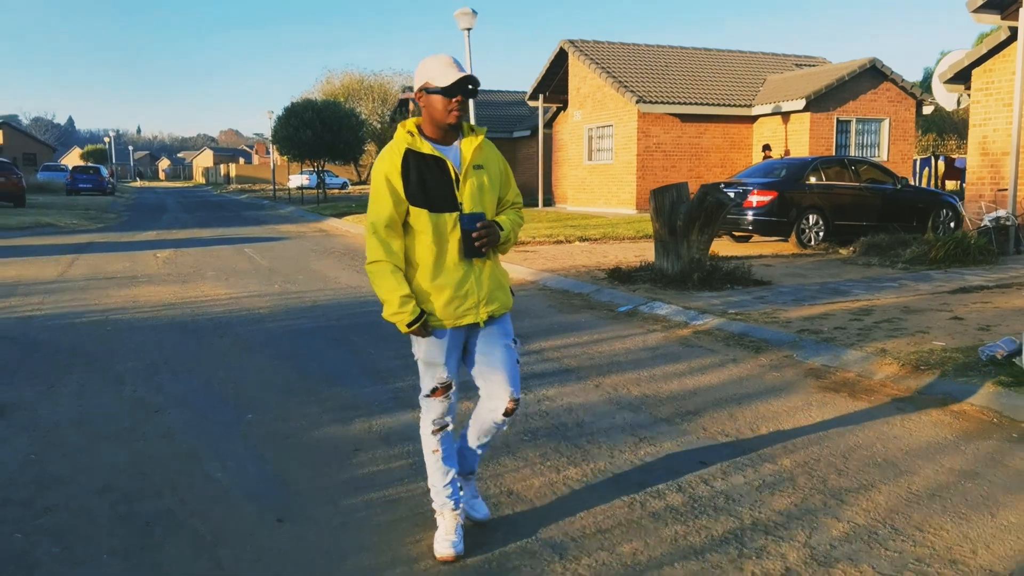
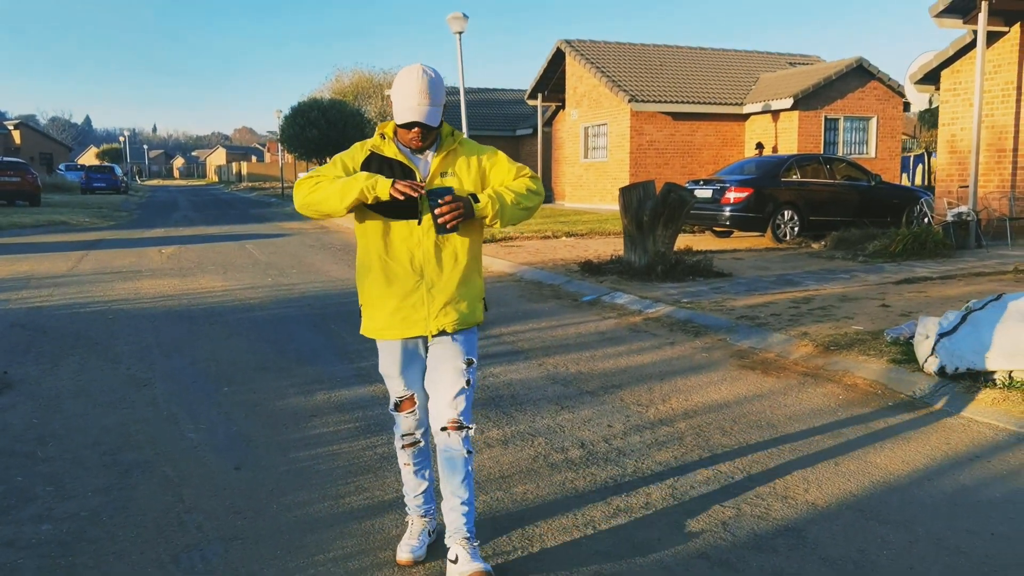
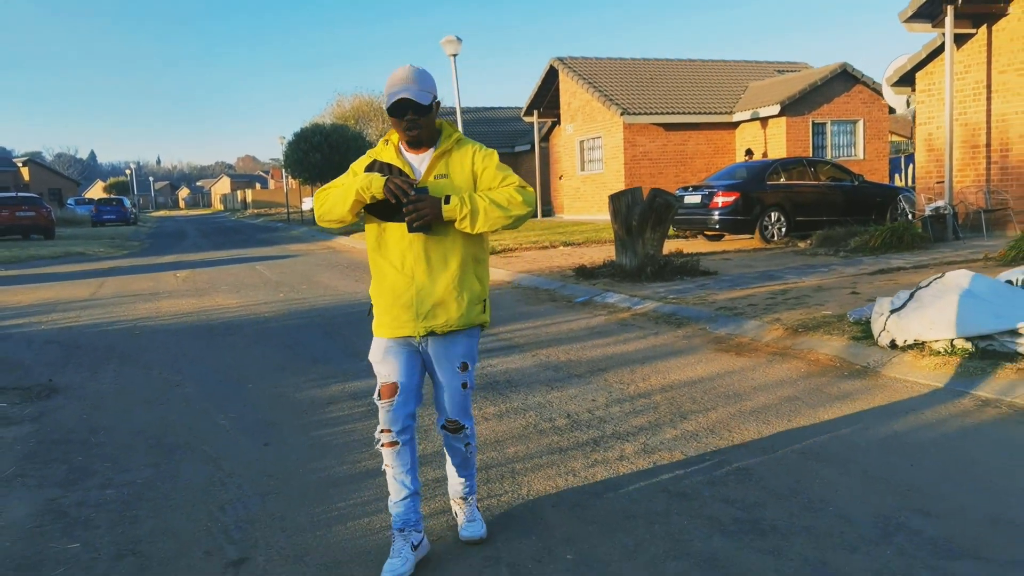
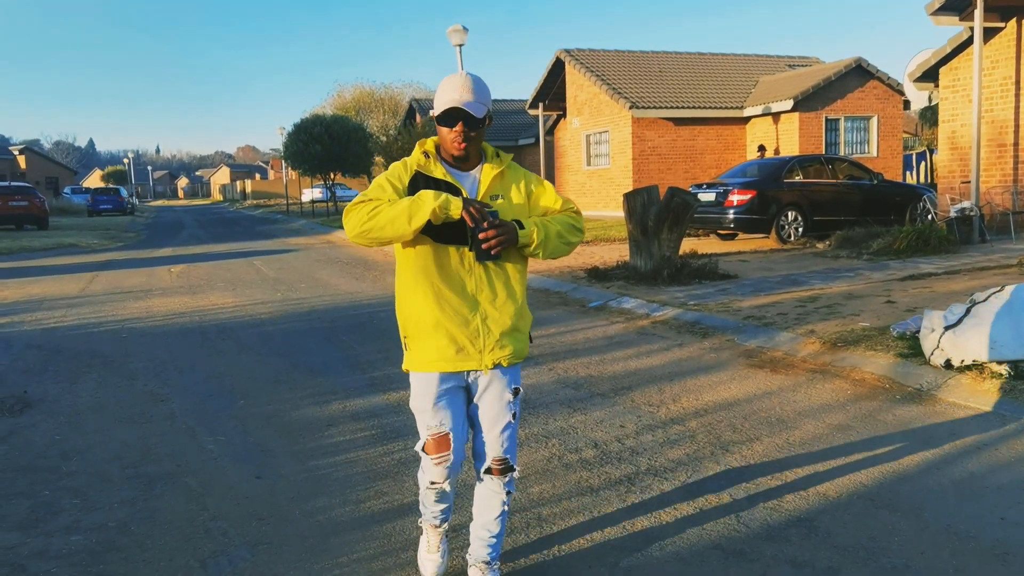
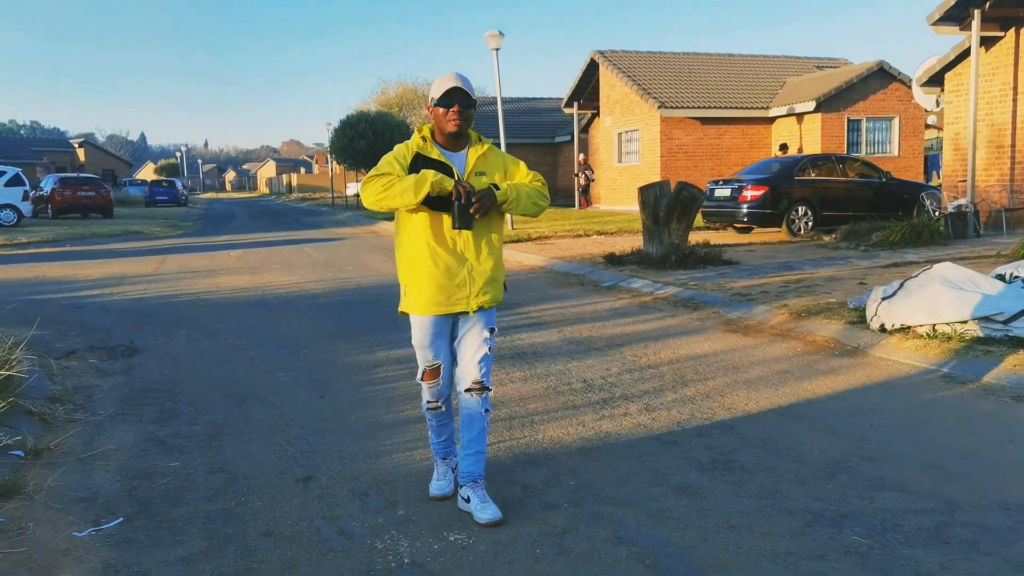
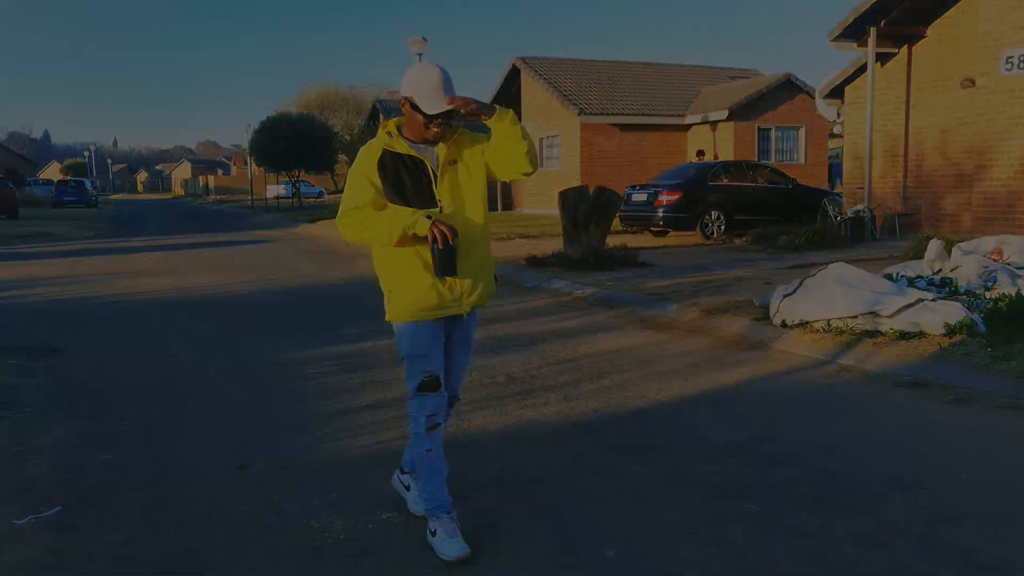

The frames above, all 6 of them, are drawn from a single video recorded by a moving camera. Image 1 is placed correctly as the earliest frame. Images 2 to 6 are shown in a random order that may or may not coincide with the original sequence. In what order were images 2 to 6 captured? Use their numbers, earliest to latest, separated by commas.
2, 4, 3, 5, 6
